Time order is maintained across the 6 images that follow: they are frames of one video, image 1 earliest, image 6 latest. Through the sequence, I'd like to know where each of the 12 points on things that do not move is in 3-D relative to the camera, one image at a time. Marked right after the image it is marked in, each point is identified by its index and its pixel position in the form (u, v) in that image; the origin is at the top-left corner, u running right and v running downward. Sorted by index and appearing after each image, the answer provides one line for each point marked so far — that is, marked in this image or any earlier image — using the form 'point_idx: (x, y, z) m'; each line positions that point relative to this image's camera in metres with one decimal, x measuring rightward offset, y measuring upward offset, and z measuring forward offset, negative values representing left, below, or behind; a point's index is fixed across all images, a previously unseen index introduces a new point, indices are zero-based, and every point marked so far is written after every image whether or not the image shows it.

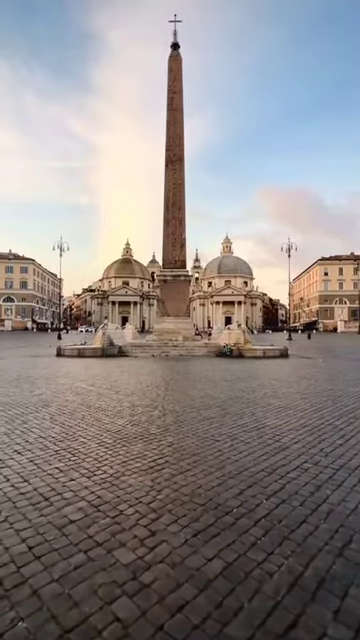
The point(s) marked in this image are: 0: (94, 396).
0: (-2.0, -1.8, +7.6) m
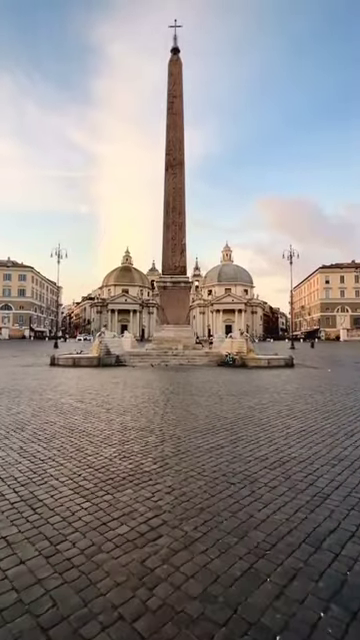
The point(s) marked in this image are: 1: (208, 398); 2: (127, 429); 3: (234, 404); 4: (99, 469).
0: (-2.0, -1.9, +6.5) m
1: (+0.8, -2.1, +8.8) m
2: (-0.9, -1.9, +5.5) m
3: (+1.3, -2.1, +7.9) m
4: (-0.9, -1.7, +3.8) m
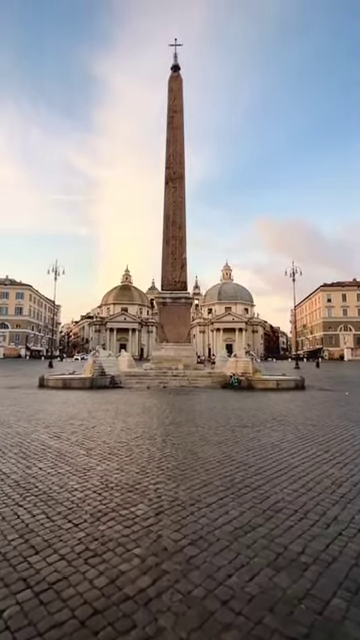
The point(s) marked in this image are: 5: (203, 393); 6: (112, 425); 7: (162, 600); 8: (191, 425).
0: (-1.9, -2.1, +4.8) m
1: (+0.8, -2.4, +7.1) m
2: (-0.9, -2.0, +3.9) m
3: (+1.4, -2.3, +6.2) m
4: (-0.9, -1.7, +2.1) m
5: (+1.2, -3.7, +16.5) m
6: (-1.6, -2.5, +7.8) m
7: (-0.1, -1.7, +2.0) m
8: (+0.3, -2.6, +7.9) m
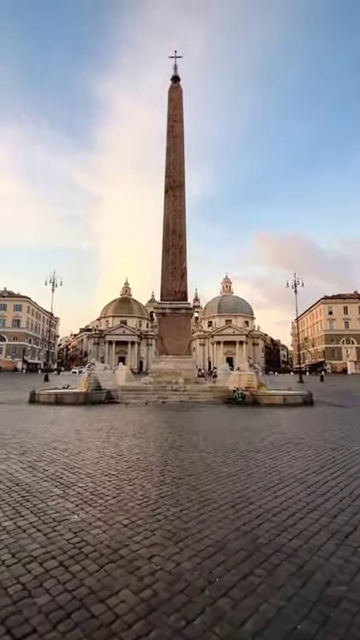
0: (-1.9, -2.1, +3.7) m
1: (+0.8, -2.5, +5.9) m
2: (-0.8, -2.0, +2.7) m
3: (+1.4, -2.4, +5.0) m
4: (-0.8, -1.6, +1.0) m
5: (+1.2, -4.2, +15.3) m
6: (-1.6, -2.7, +6.6) m
7: (-0.1, -1.6, +0.9) m
8: (+0.3, -2.7, +6.7) m
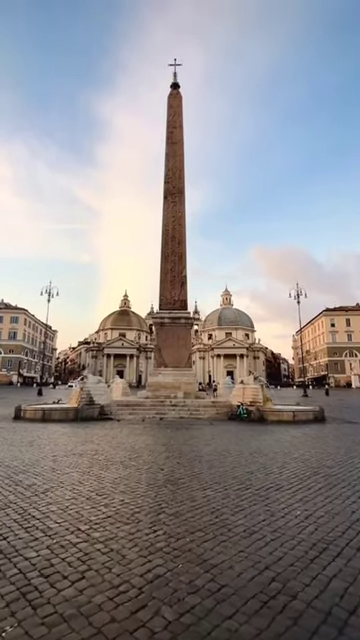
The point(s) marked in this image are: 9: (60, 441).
0: (-1.9, -2.0, +2.2) m
1: (+0.8, -2.5, +4.4) m
2: (-0.8, -1.8, +1.2) m
3: (+1.4, -2.3, +3.5) m
4: (-0.9, -1.4, -0.5) m
5: (+1.1, -4.5, +13.7) m
6: (-1.6, -2.6, +5.1) m
7: (-0.1, -1.4, -0.5) m
8: (+0.3, -2.7, +5.2) m
9: (-3.5, -3.5, +9.5) m
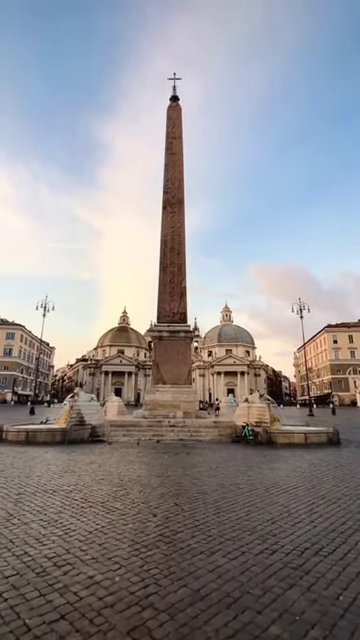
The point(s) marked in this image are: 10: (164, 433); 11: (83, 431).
0: (-1.9, -1.7, +0.7) m
1: (+0.8, -2.4, +2.9) m
2: (-0.9, -1.5, -0.2) m
3: (+1.3, -2.1, +2.1) m
4: (-0.9, -1.0, -1.9) m
5: (+1.1, -4.9, +12.1) m
6: (-1.6, -2.5, +3.6) m
7: (-0.1, -1.0, -2.0) m
8: (+0.3, -2.6, +3.7) m
9: (-3.5, -3.7, +7.9) m
10: (-0.8, -5.7, +16.5) m
11: (-4.7, -5.3, +15.7) m
